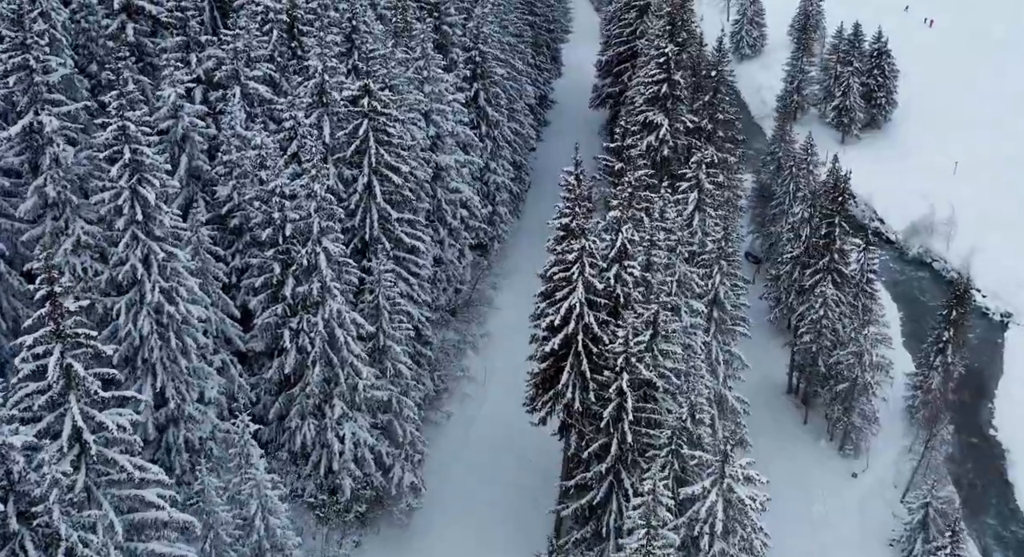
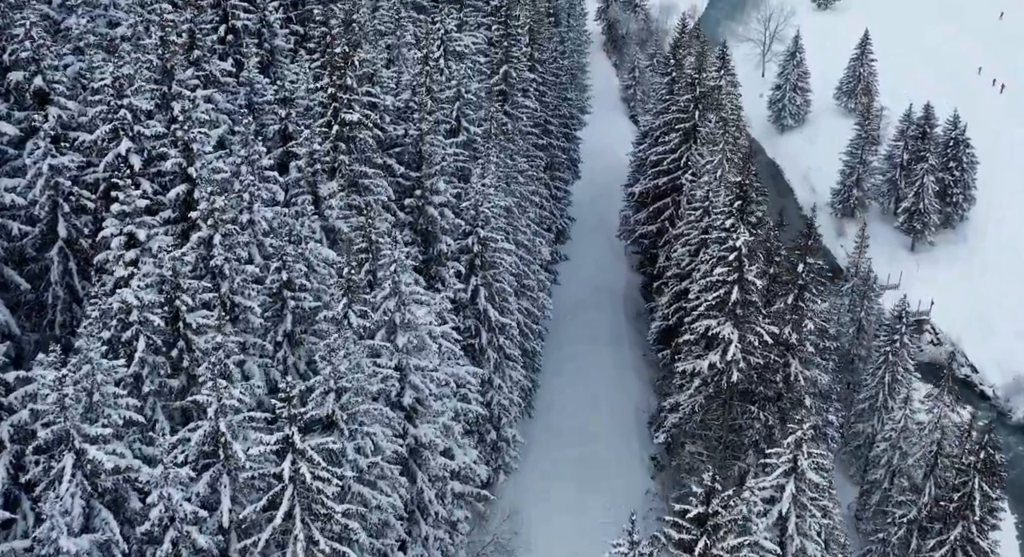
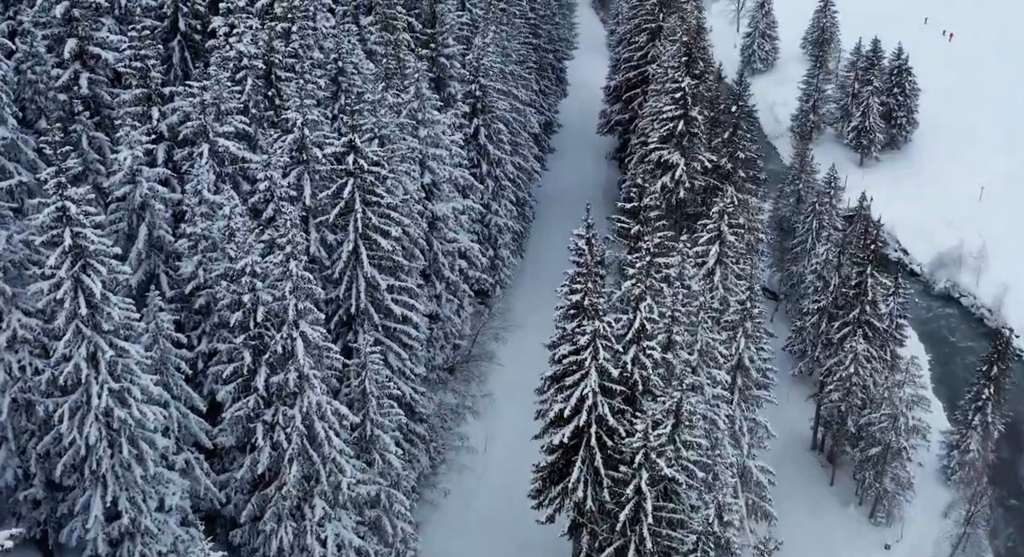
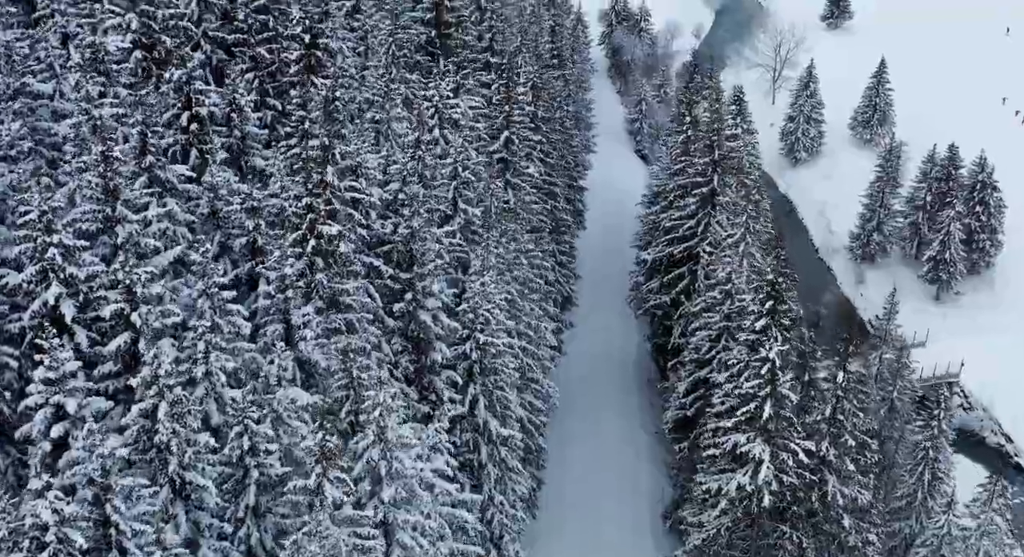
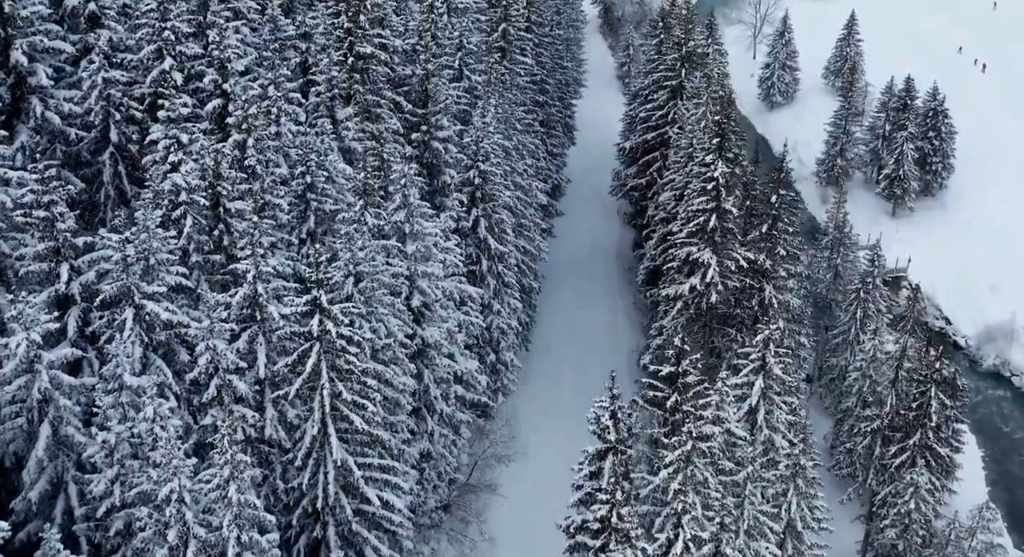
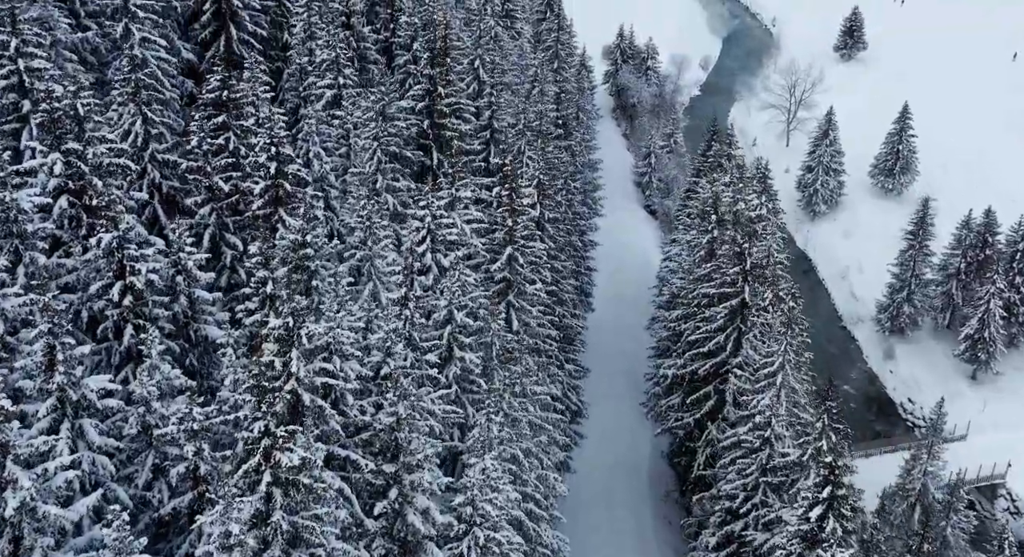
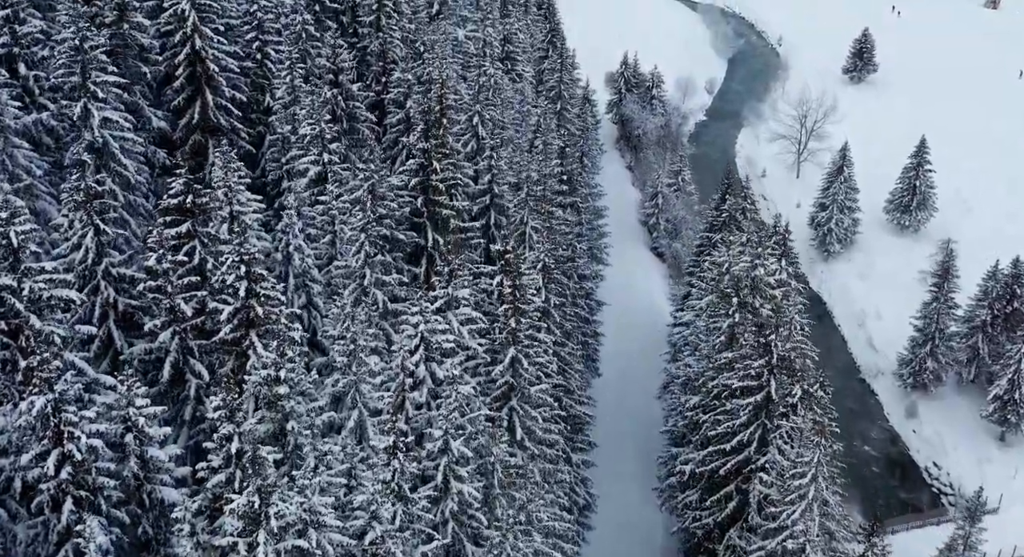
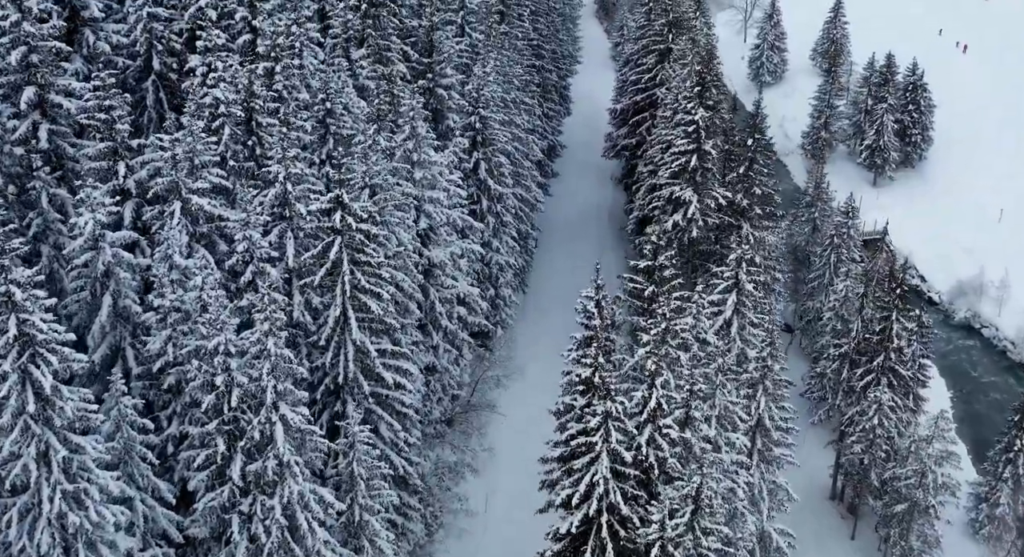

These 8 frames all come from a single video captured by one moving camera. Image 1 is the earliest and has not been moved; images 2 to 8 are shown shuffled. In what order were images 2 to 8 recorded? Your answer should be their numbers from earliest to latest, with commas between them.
3, 8, 5, 2, 4, 6, 7
